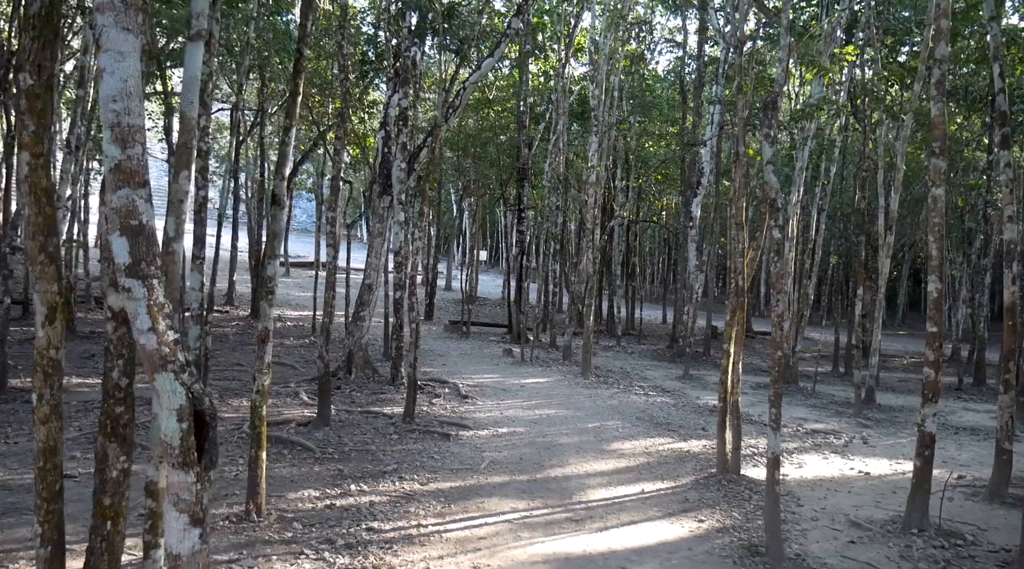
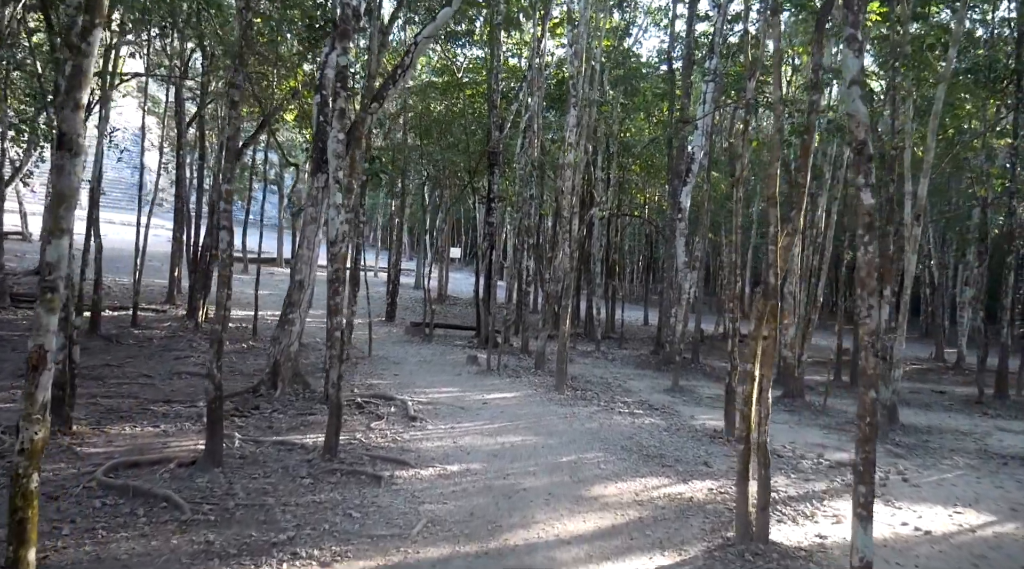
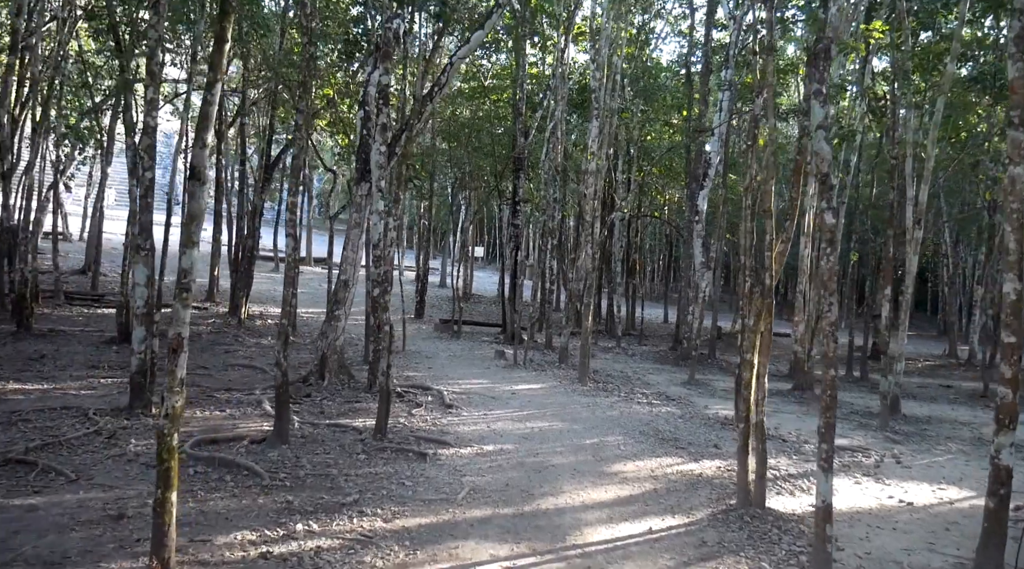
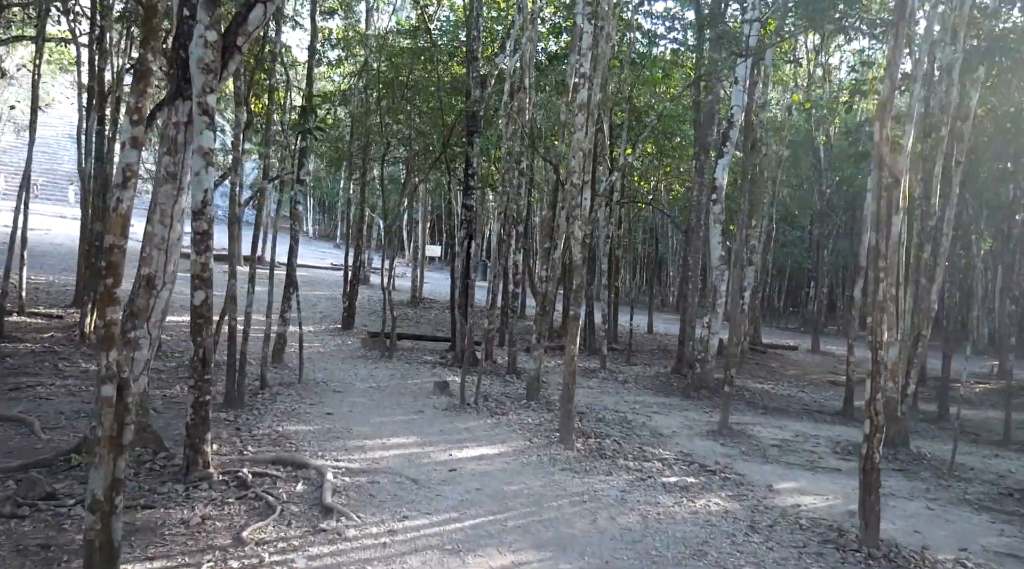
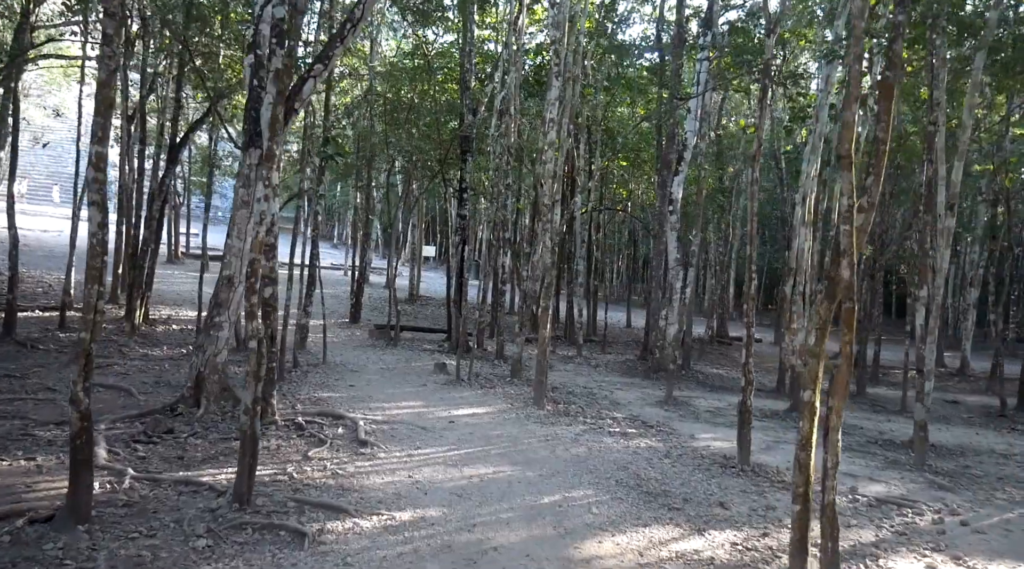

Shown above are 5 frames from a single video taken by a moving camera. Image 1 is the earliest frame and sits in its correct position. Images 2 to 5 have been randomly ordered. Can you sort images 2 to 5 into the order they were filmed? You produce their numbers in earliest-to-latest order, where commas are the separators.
3, 2, 5, 4
